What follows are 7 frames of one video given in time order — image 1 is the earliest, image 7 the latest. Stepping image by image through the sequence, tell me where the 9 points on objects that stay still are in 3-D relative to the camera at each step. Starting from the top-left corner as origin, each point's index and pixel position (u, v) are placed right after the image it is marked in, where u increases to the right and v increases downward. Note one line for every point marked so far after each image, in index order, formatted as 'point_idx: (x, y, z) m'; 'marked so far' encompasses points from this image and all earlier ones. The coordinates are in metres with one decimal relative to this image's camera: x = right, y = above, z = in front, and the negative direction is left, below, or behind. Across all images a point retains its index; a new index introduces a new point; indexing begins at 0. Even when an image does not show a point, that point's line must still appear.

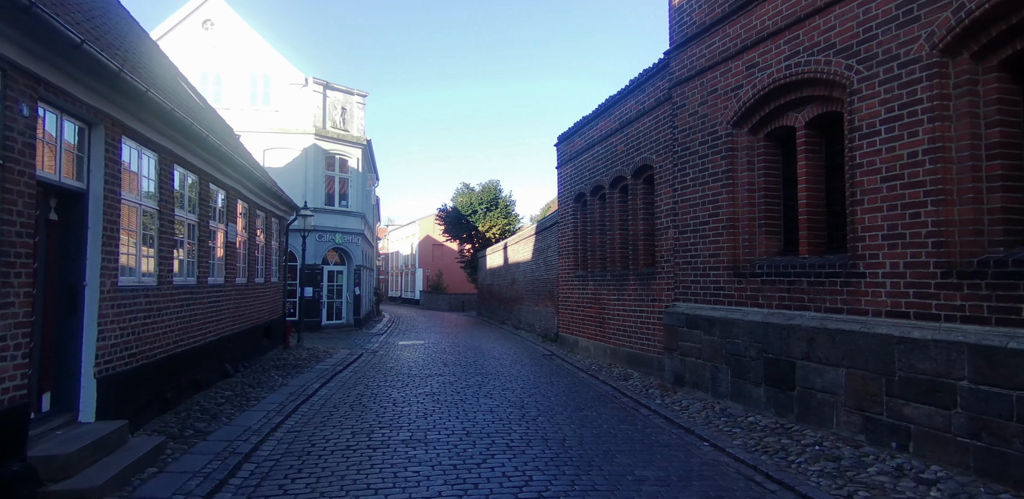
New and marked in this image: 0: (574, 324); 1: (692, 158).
0: (+1.6, -1.9, +12.4) m
1: (+2.8, +1.4, +7.8) m
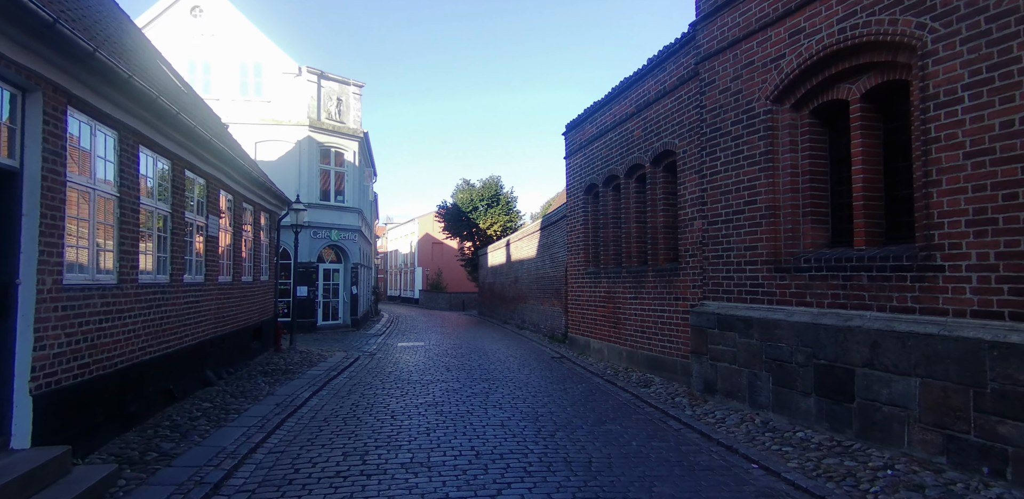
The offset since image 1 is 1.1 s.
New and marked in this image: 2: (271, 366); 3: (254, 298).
0: (+1.7, -1.8, +11.6) m
1: (+3.0, +1.5, +7.0) m
2: (-4.9, -2.4, +10.1) m
3: (-5.7, -1.1, +11.1) m
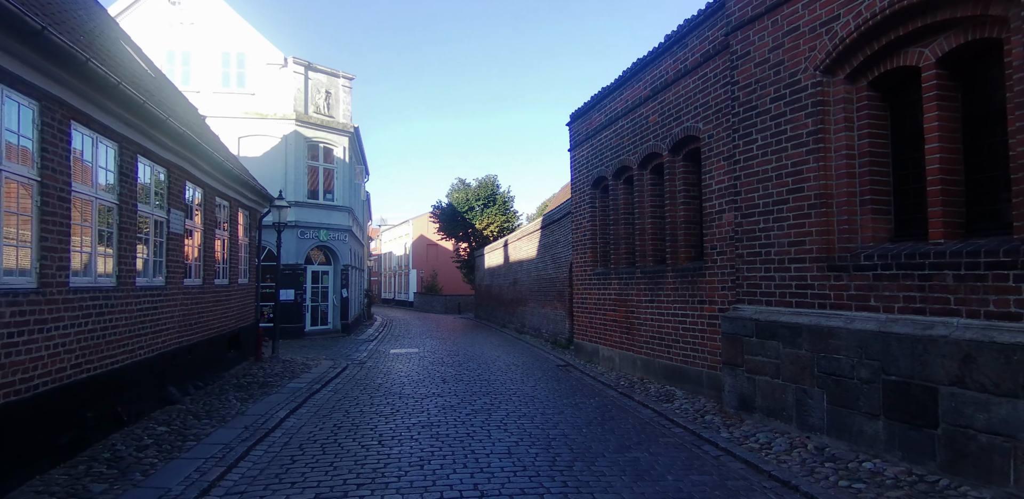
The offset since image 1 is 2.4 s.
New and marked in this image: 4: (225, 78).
0: (+1.7, -1.7, +10.7) m
1: (+3.0, +1.6, +6.1) m
2: (-4.9, -2.4, +9.1) m
3: (-5.7, -1.1, +10.1) m
4: (-9.9, +5.9, +17.1) m
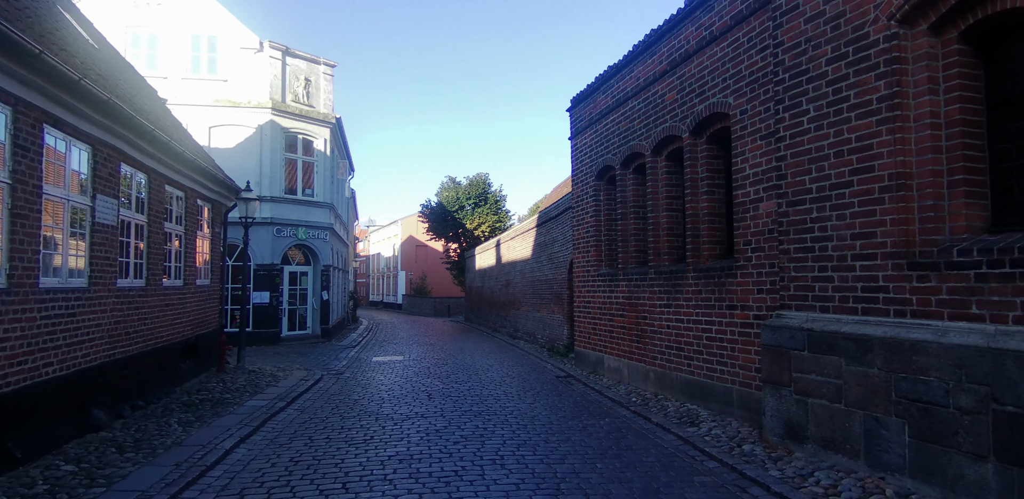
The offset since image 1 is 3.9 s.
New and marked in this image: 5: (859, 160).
0: (+1.6, -1.7, +9.6) m
1: (+3.0, +1.6, +5.1) m
2: (-4.9, -2.3, +7.9) m
3: (-5.8, -1.0, +8.8) m
4: (-10.1, +5.9, +15.9) m
5: (+3.2, +0.8, +4.6) m
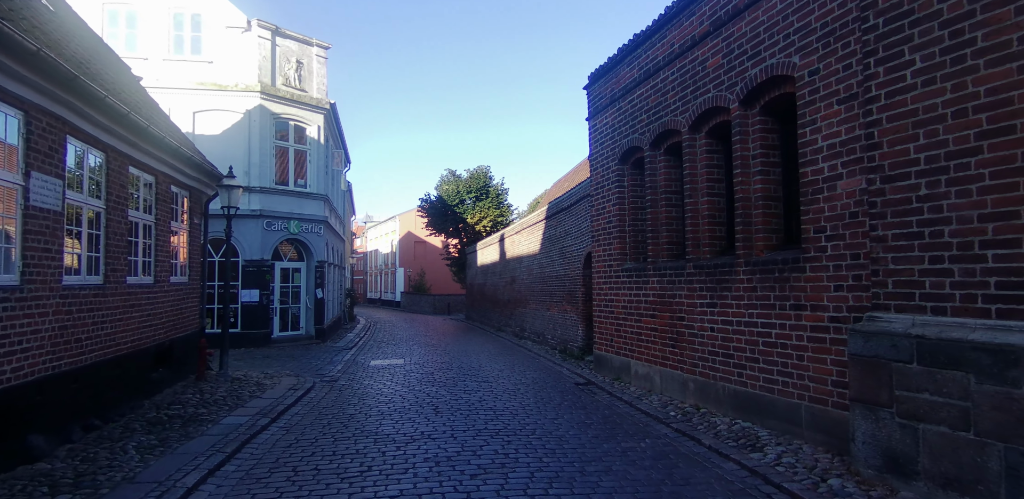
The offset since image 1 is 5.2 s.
0: (+1.9, -1.6, +8.6) m
1: (+3.3, +1.8, +4.0) m
2: (-4.7, -2.2, +6.8) m
3: (-5.5, -0.9, +7.8) m
4: (-9.9, +6.1, +14.7) m
5: (+3.5, +0.9, +3.6) m
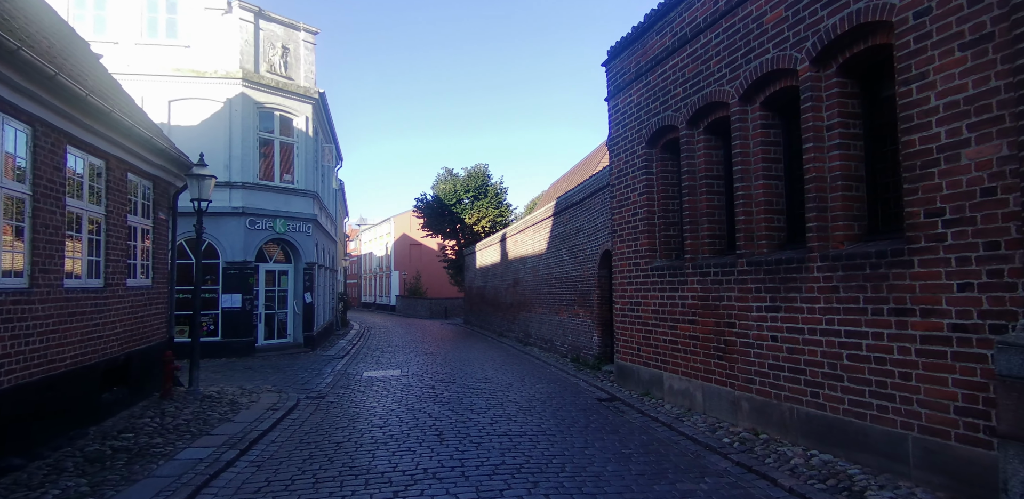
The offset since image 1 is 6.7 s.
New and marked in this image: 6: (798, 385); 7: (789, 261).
0: (+2.1, -1.5, +7.5) m
1: (+3.5, +1.9, +3.0) m
2: (-4.5, -2.1, +5.7) m
3: (-5.3, -0.9, +6.6) m
4: (-9.8, +6.0, +13.6) m
5: (+3.7, +1.0, +2.5) m
6: (+2.9, -1.4, +5.0) m
7: (+2.9, -0.1, +5.2) m
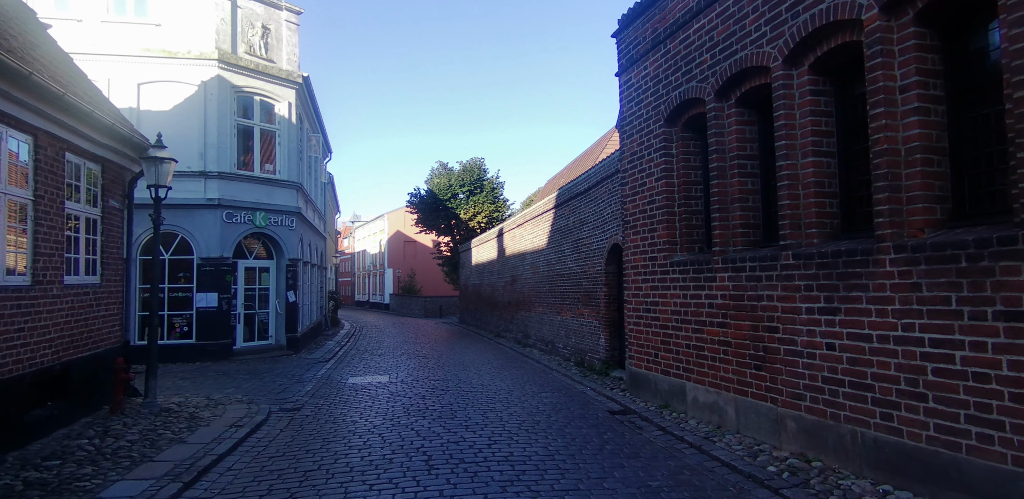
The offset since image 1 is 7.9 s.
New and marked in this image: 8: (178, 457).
0: (+2.1, -1.4, +6.6) m
1: (+3.6, +1.9, +2.1) m
2: (-4.4, -2.1, +4.7) m
3: (-5.3, -0.8, +5.7) m
4: (-9.8, +6.1, +12.5) m
5: (+3.7, +1.1, +1.6) m
6: (+2.9, -1.3, +4.1) m
7: (+2.9, 0.0, +4.3) m
8: (-3.4, -2.1, +5.1) m
